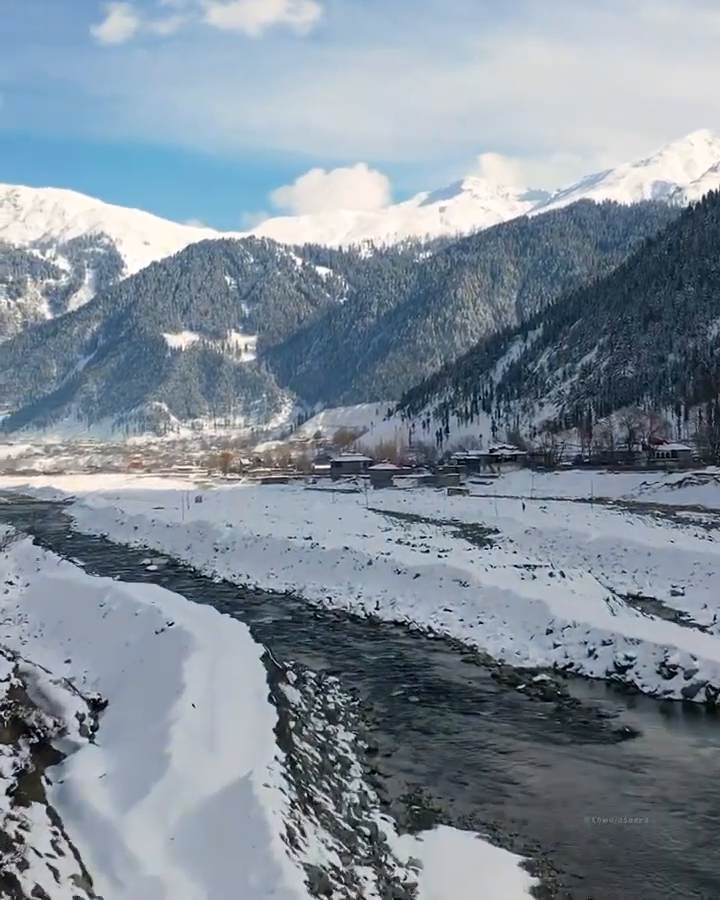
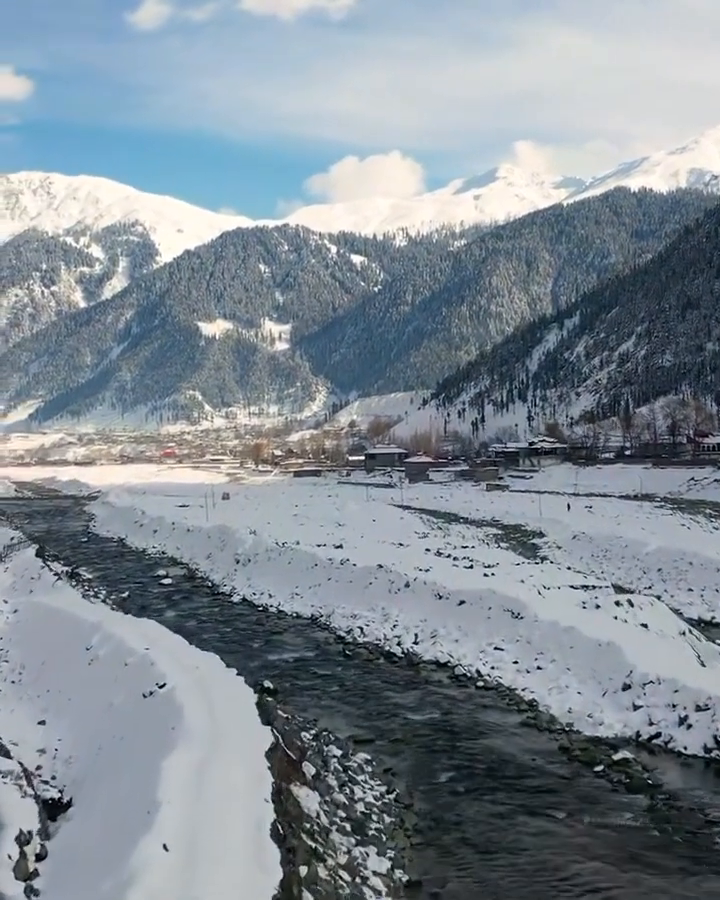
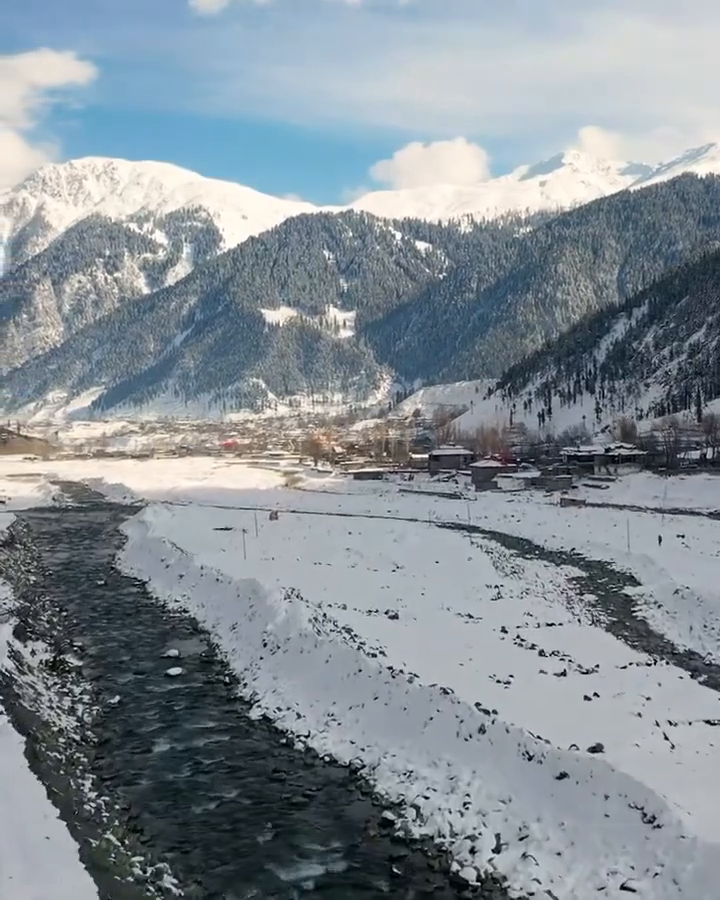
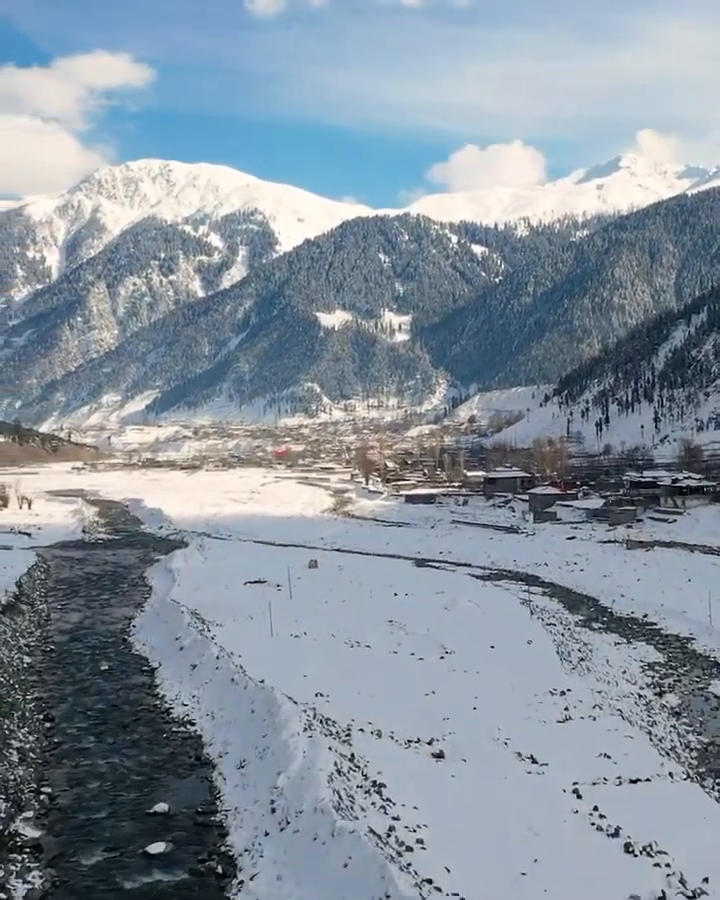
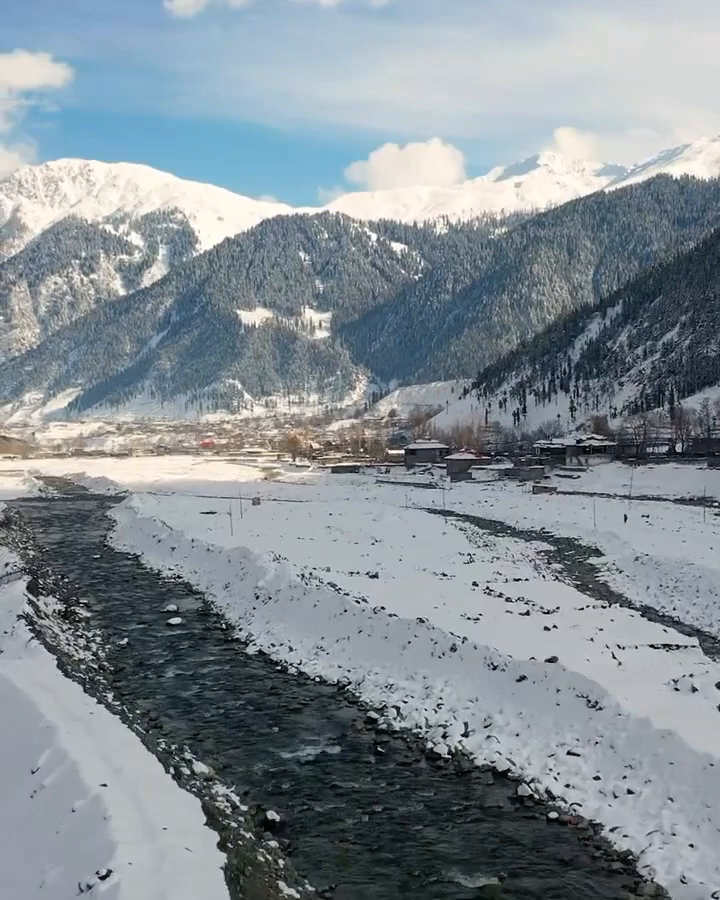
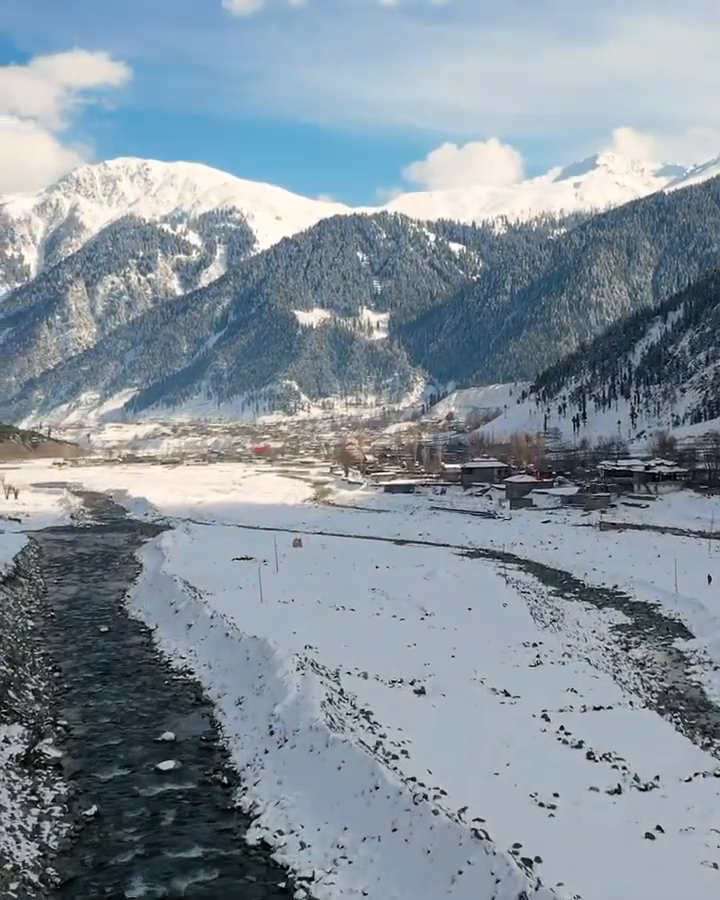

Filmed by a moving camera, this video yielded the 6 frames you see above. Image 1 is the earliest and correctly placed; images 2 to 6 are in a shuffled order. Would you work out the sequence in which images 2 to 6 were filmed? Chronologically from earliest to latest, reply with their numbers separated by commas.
2, 5, 3, 6, 4
